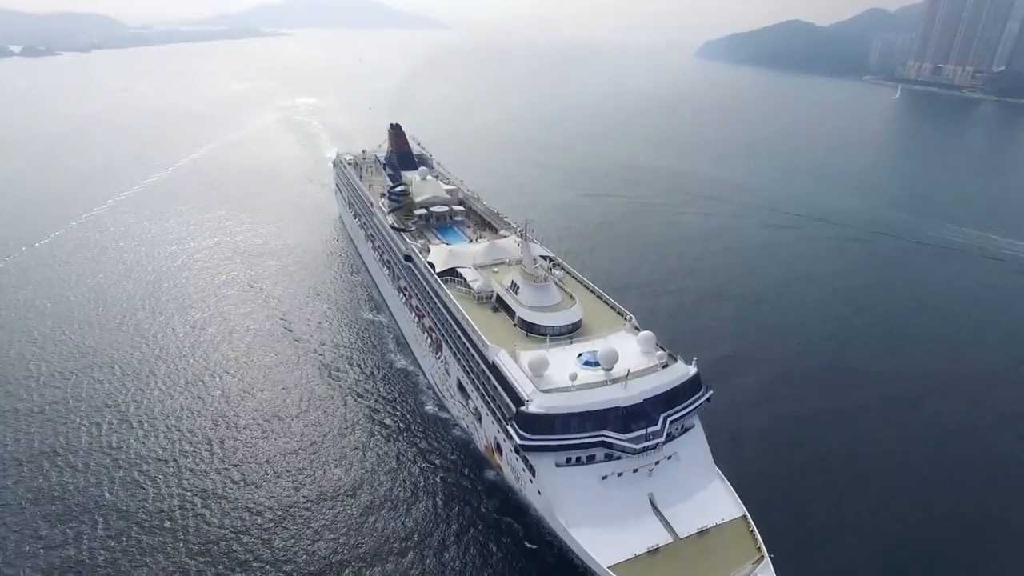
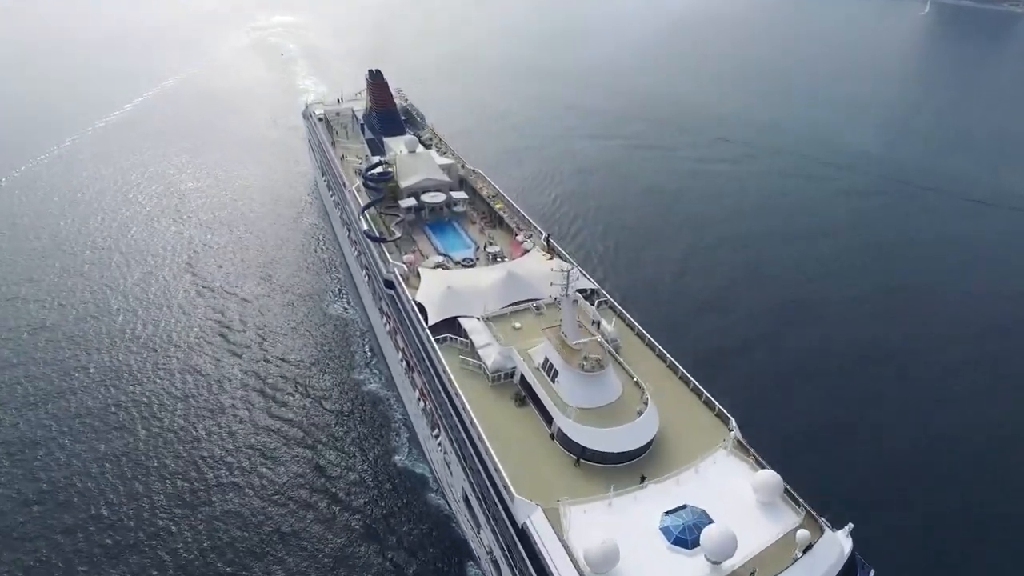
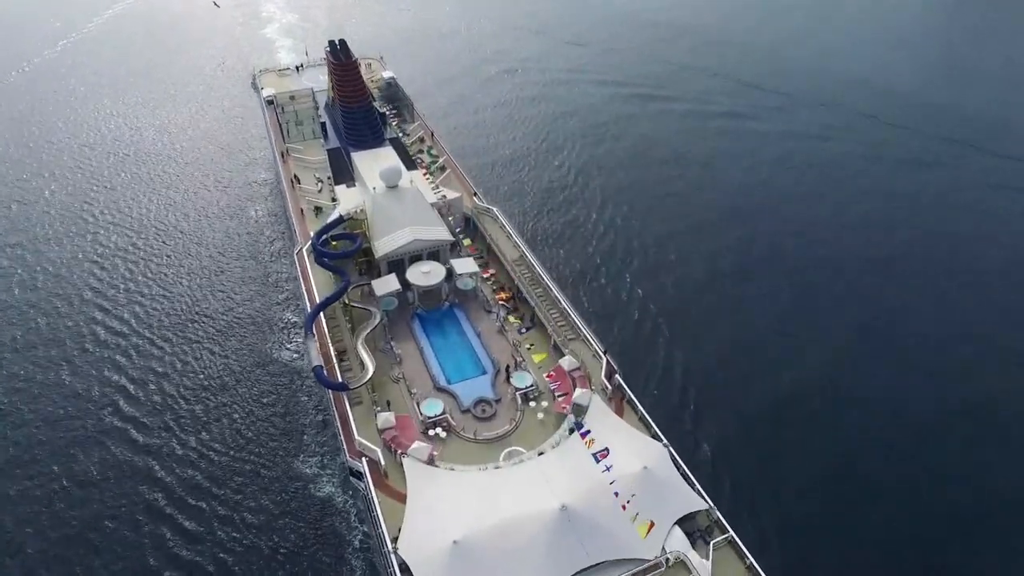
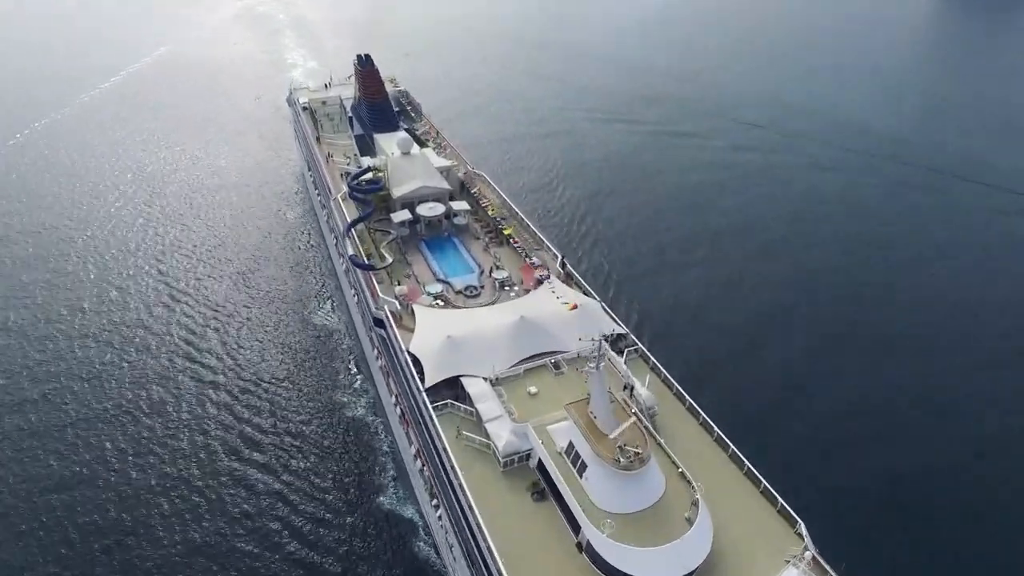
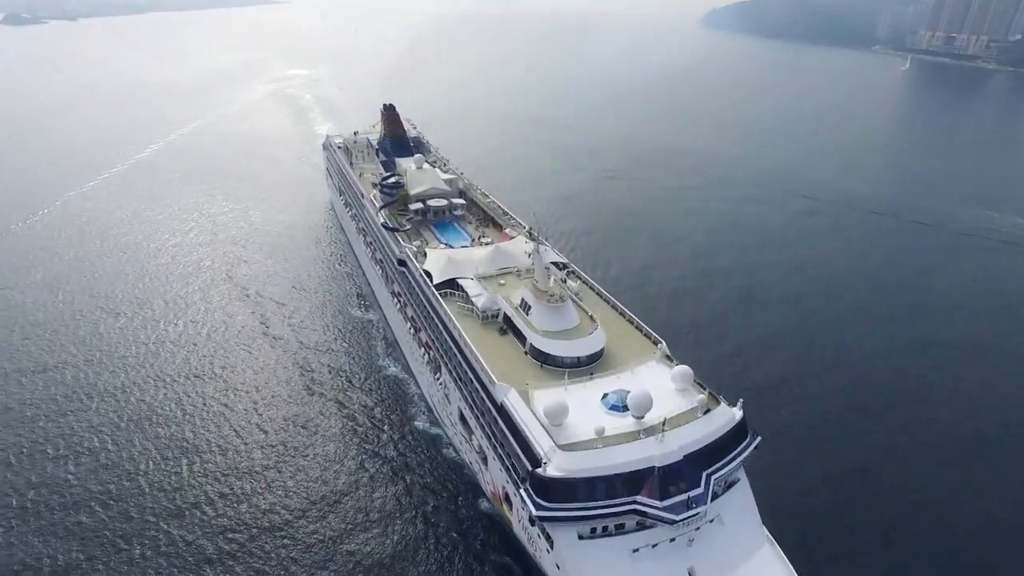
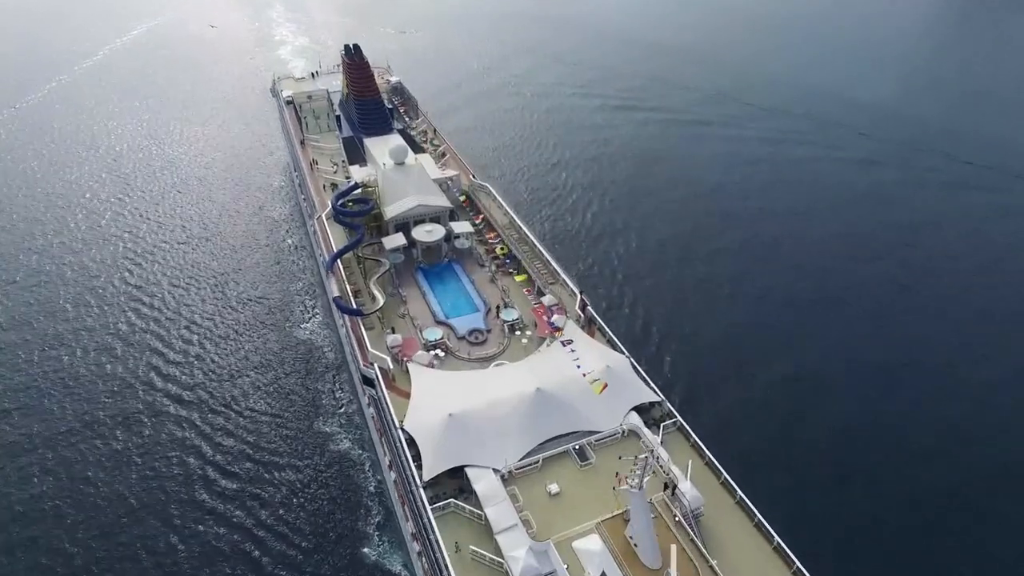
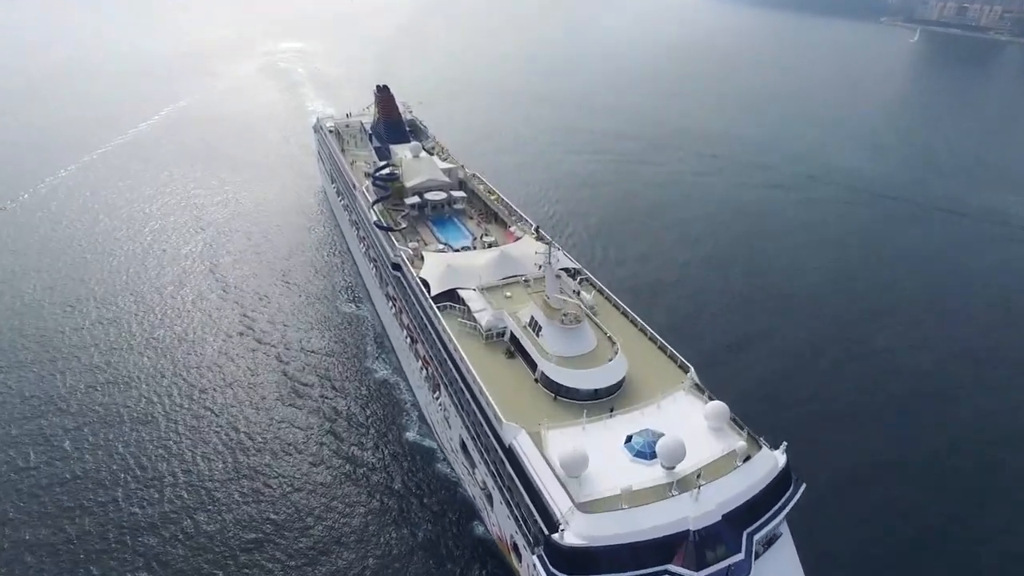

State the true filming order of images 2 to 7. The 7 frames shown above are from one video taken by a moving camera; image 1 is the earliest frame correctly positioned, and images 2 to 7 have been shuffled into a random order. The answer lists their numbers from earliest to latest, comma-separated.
5, 7, 2, 4, 6, 3
